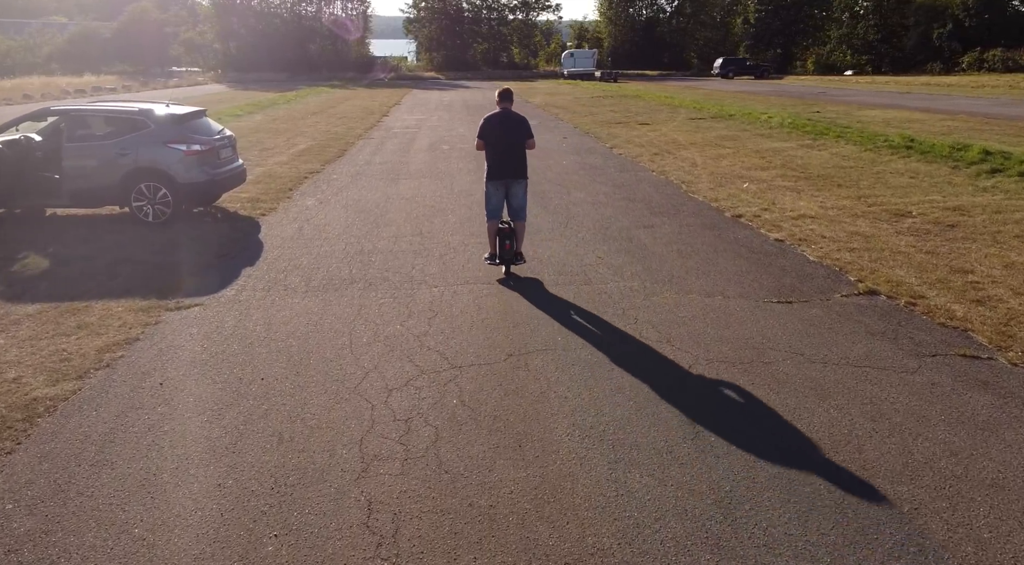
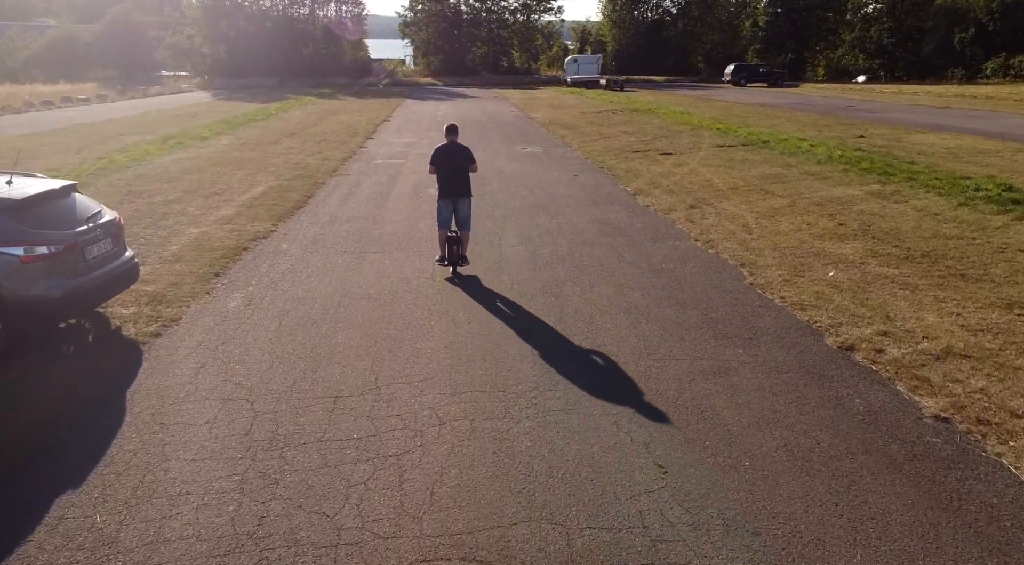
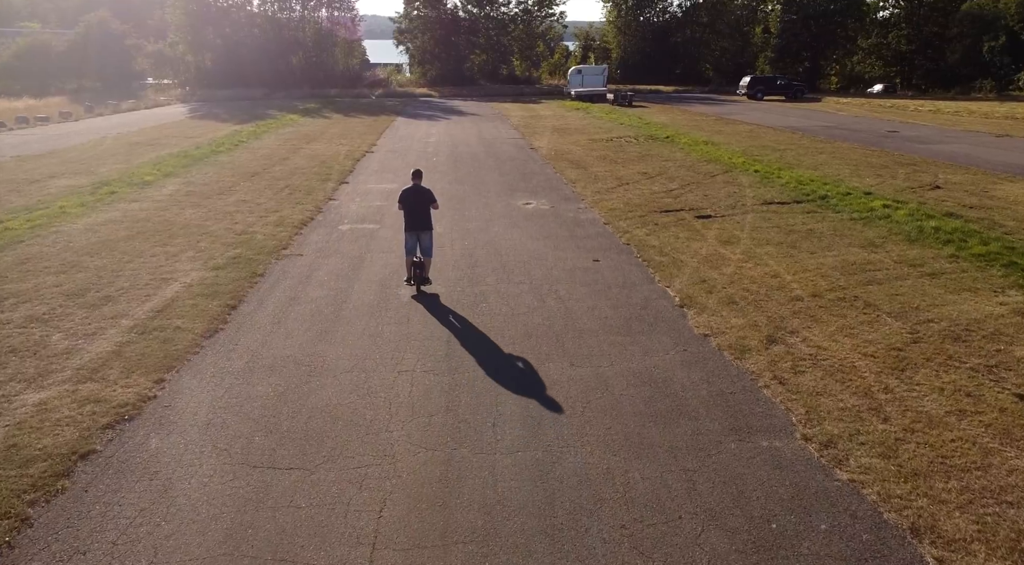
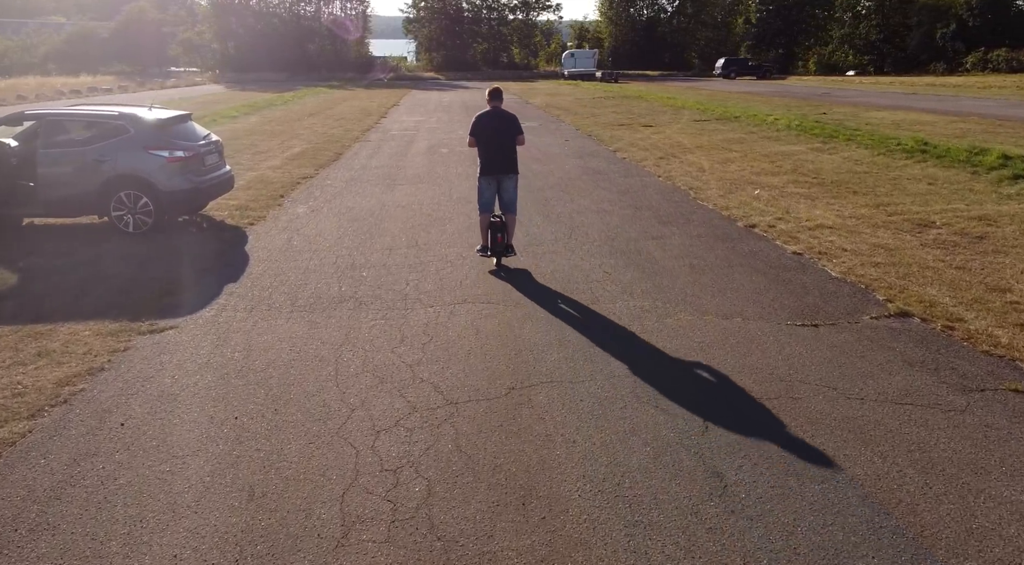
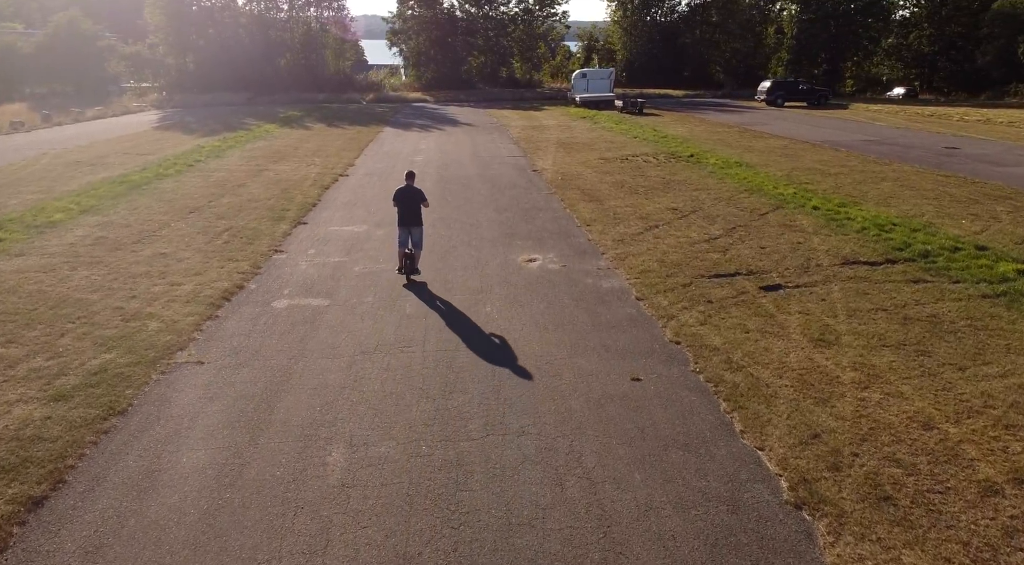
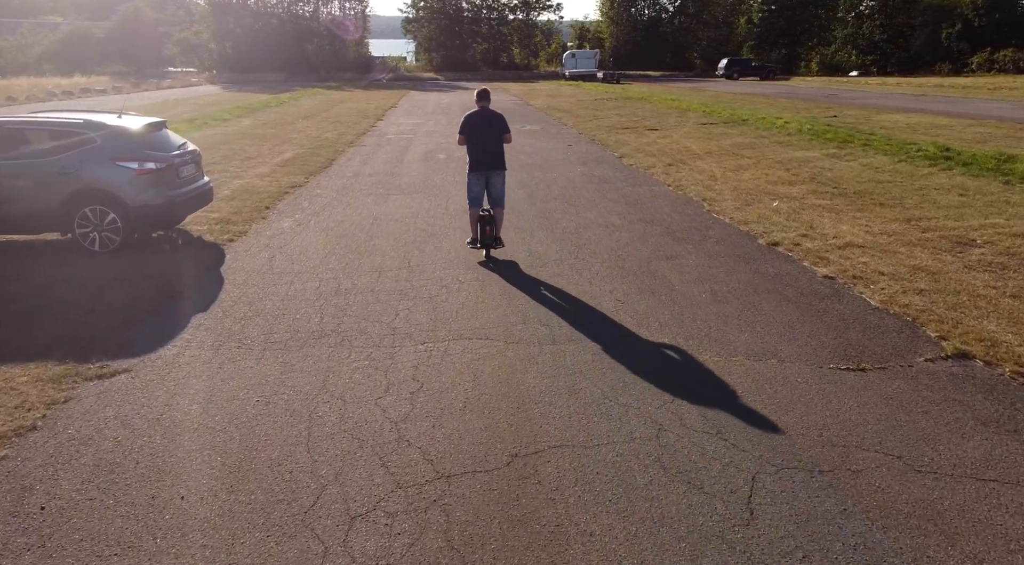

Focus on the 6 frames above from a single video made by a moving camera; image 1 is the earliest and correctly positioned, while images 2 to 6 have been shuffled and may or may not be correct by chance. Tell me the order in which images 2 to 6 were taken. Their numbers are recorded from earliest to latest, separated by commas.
4, 6, 2, 3, 5
